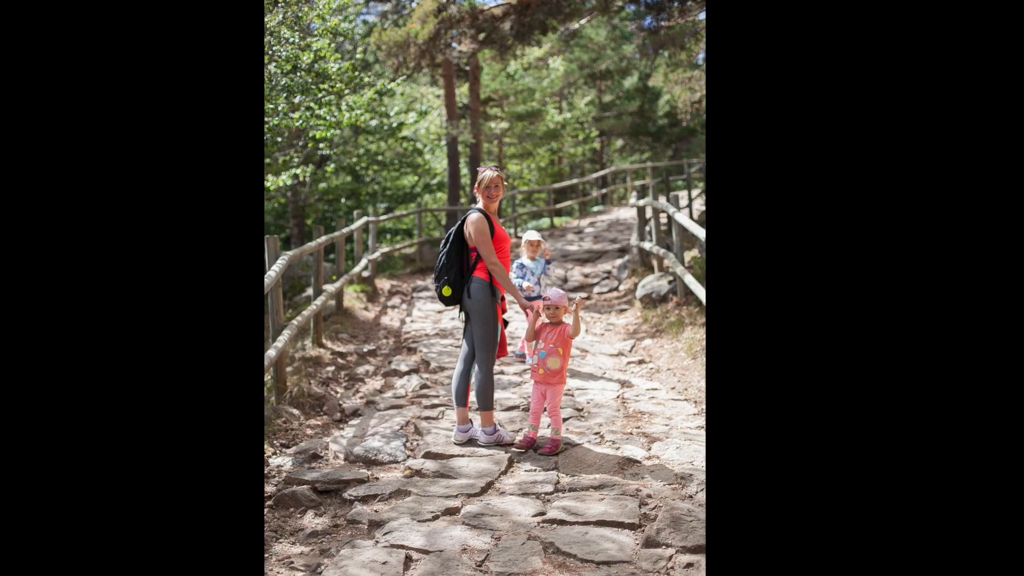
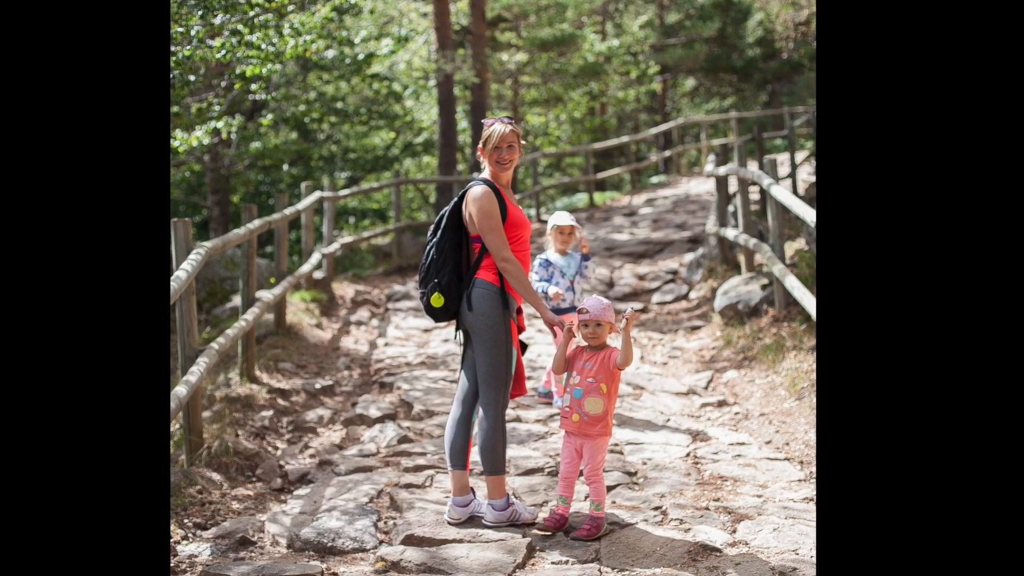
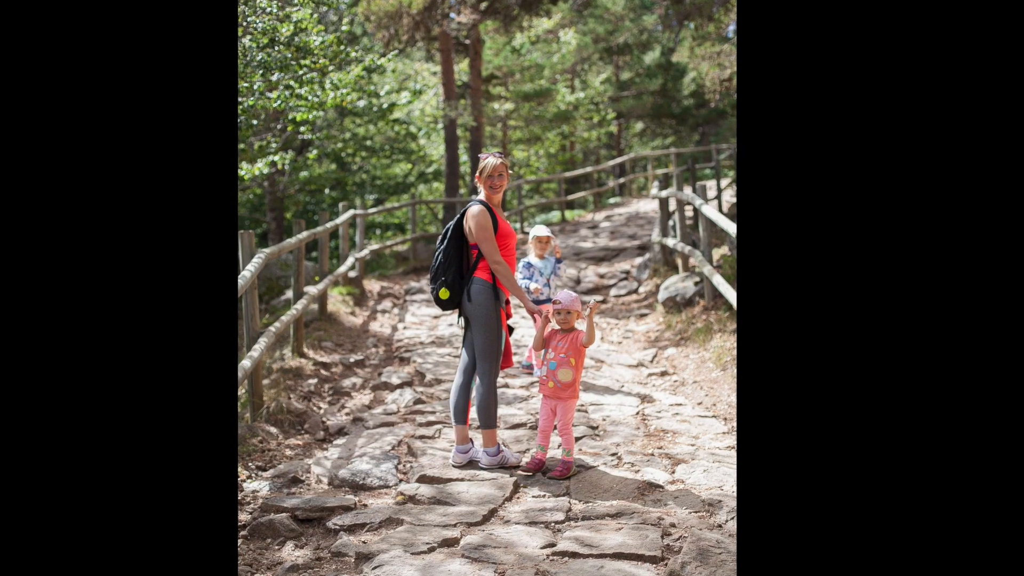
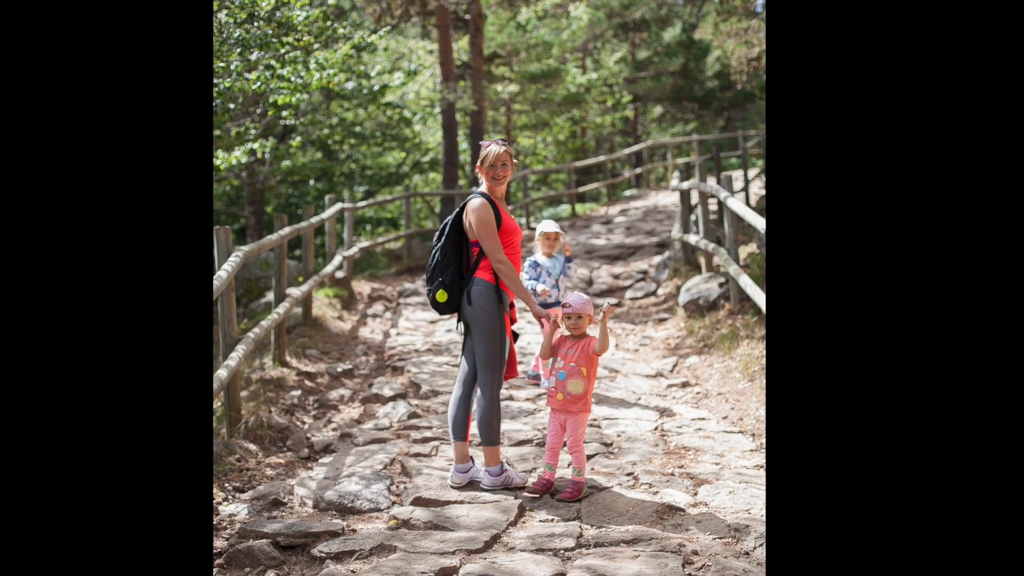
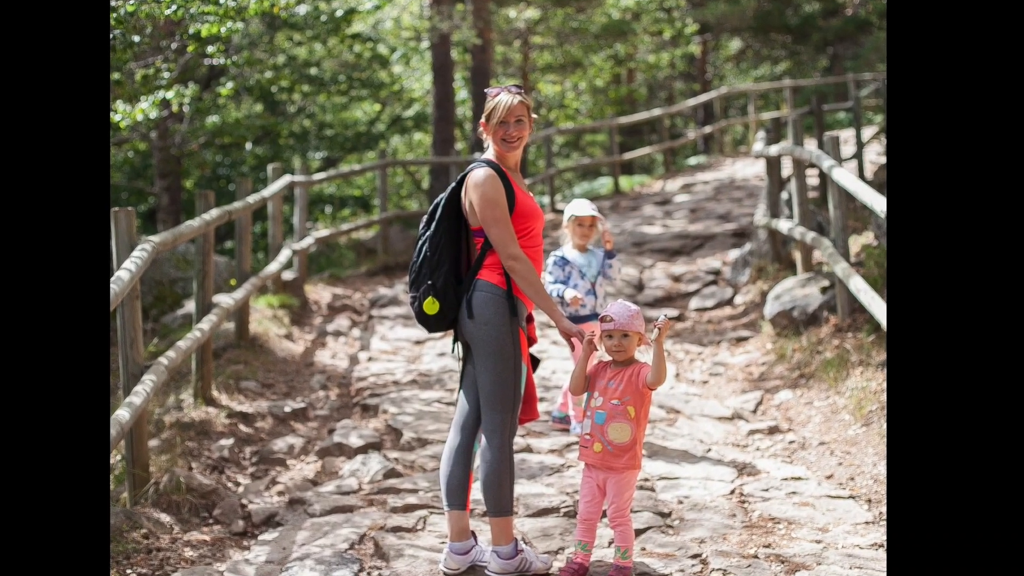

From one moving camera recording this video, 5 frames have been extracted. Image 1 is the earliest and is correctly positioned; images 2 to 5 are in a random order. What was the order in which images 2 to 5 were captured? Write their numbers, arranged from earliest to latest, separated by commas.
3, 4, 2, 5
